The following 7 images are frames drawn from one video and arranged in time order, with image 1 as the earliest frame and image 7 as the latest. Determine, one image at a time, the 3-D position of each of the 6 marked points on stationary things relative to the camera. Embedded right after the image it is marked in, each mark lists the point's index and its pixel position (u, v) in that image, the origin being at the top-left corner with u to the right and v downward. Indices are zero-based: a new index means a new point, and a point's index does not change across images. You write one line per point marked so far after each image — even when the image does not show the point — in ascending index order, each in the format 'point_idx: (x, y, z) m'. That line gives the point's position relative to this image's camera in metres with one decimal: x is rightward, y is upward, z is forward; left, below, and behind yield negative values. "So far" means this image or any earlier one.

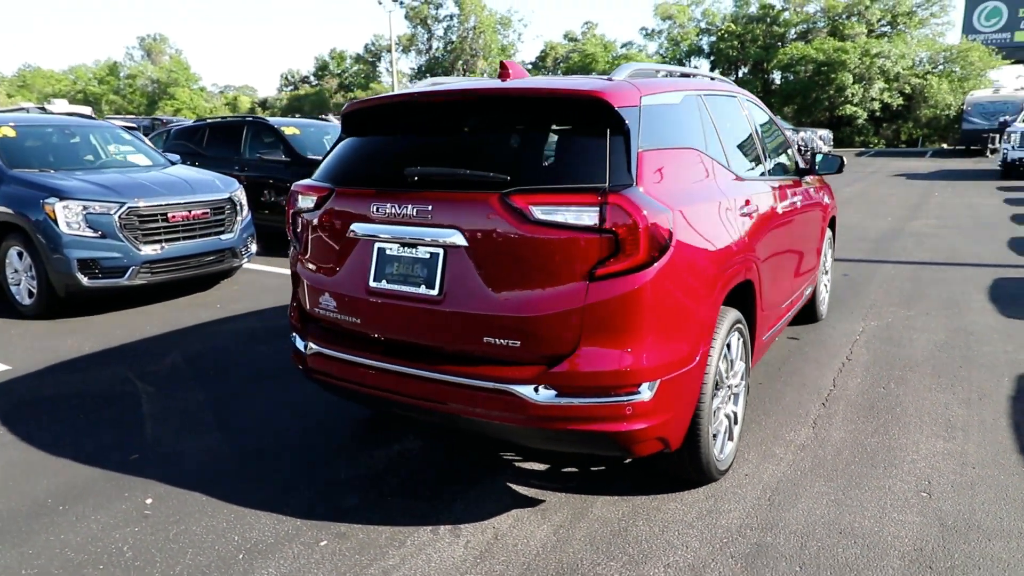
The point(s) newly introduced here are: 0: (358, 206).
0: (-0.7, +0.4, +3.2) m
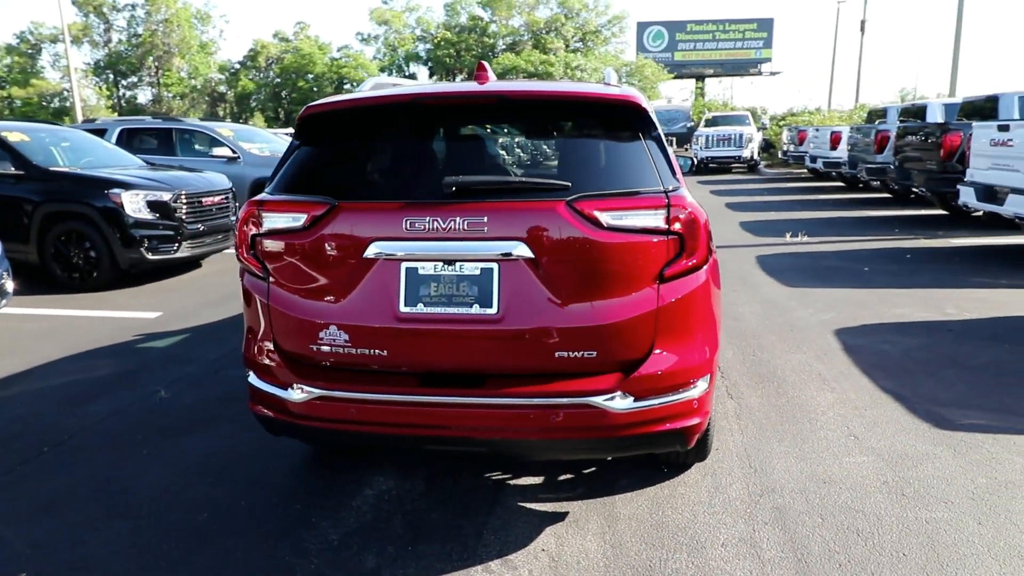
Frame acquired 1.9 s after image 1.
0: (-0.5, +0.3, +2.8) m
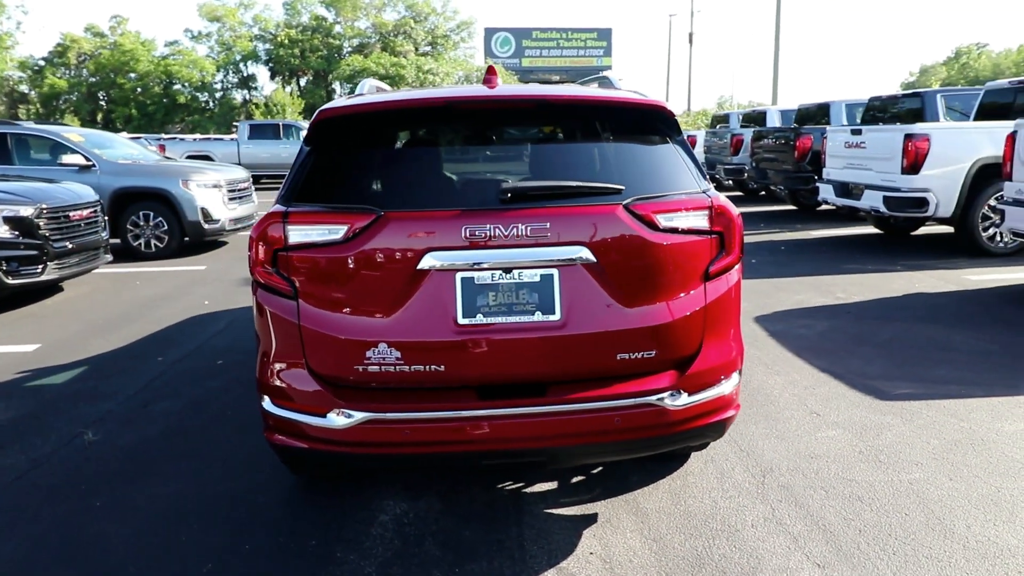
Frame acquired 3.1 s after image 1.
0: (-0.3, +0.2, +2.7) m
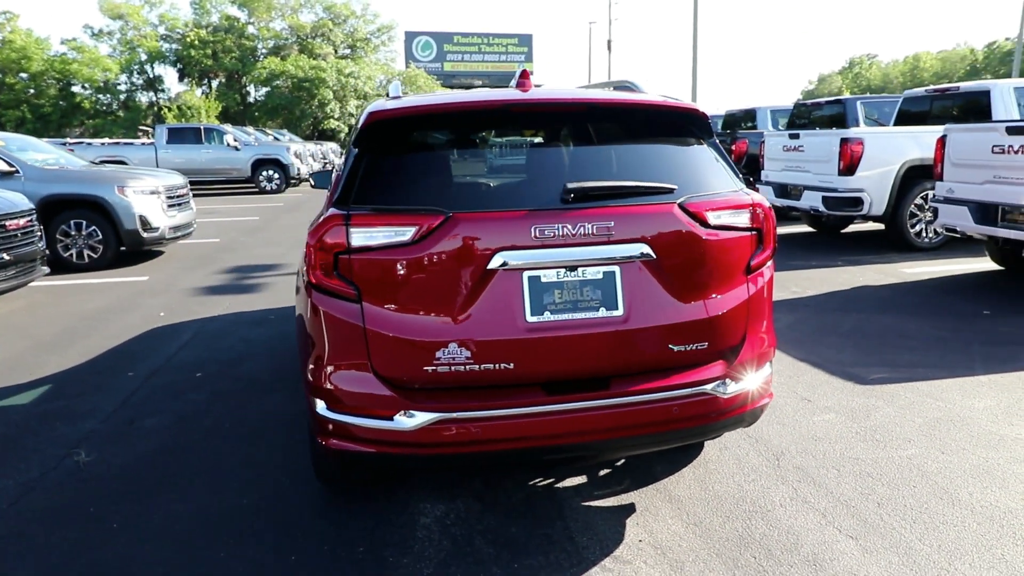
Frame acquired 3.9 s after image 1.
0: (-0.1, +0.2, +2.7) m
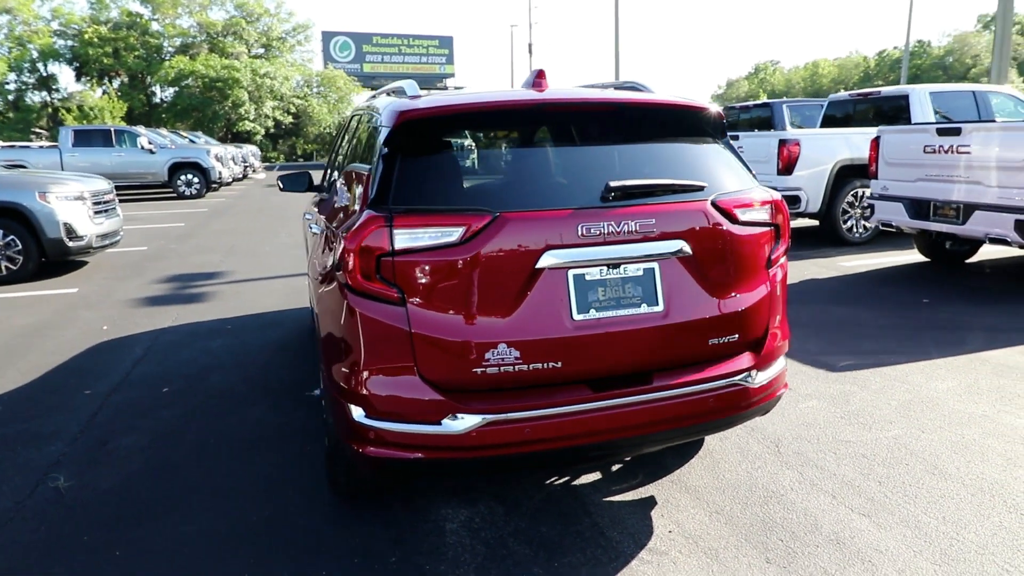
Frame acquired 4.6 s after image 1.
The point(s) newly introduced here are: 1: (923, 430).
0: (+0.1, +0.2, +2.7) m
1: (+2.6, -0.9, +4.3) m
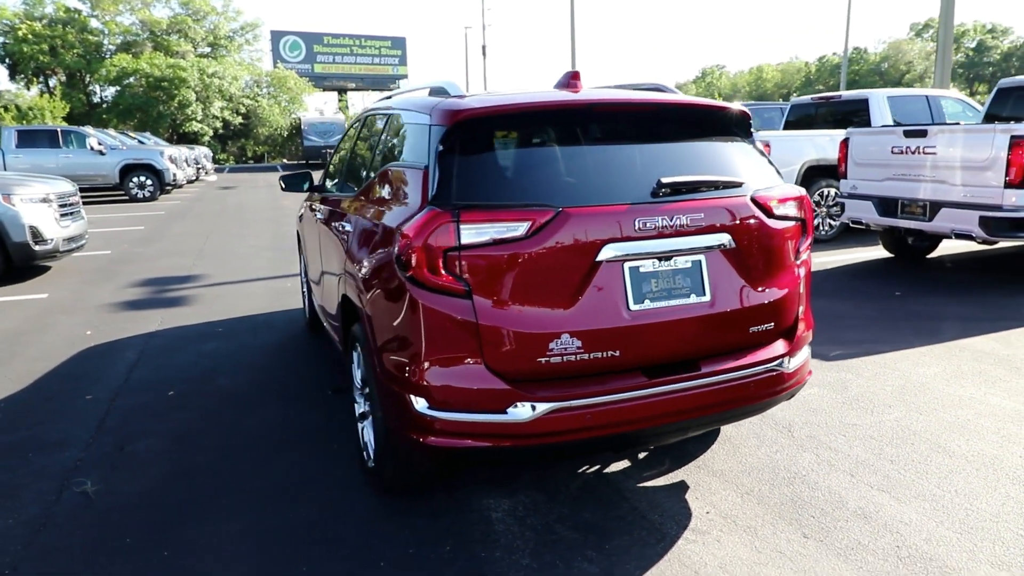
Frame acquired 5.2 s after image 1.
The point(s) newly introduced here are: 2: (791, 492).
0: (+0.4, +0.3, +2.9) m
1: (+2.7, -0.8, +4.6) m
2: (+1.5, -1.1, +3.6) m
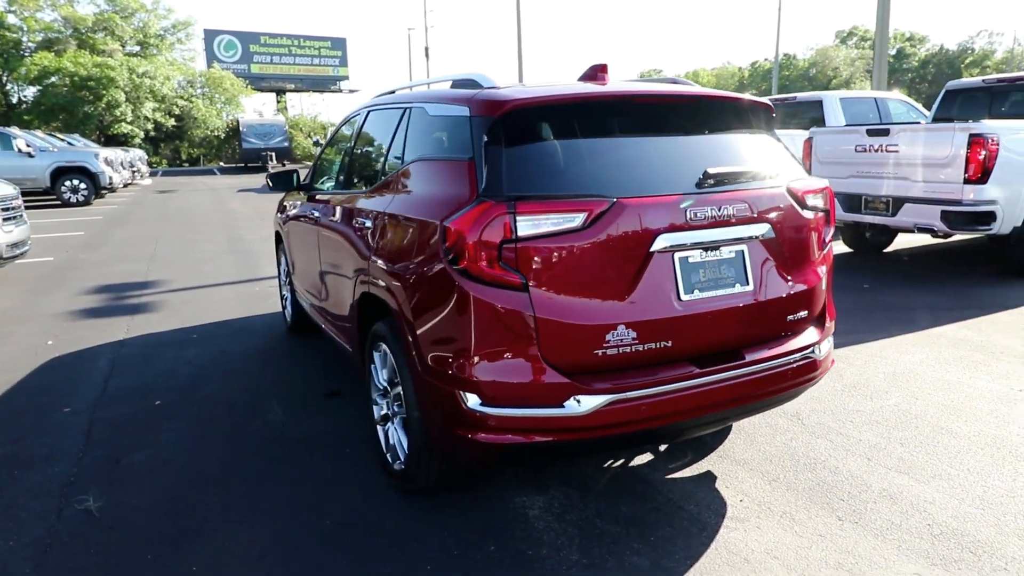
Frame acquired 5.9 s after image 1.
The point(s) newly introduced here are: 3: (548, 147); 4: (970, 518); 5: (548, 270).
0: (+0.6, +0.3, +2.9) m
1: (+2.8, -0.8, +4.7) m
2: (+1.6, -1.0, +3.7) m
3: (+0.2, +0.6, +3.0) m
4: (+2.2, -1.1, +3.3) m
5: (+0.2, +0.1, +2.7) m
